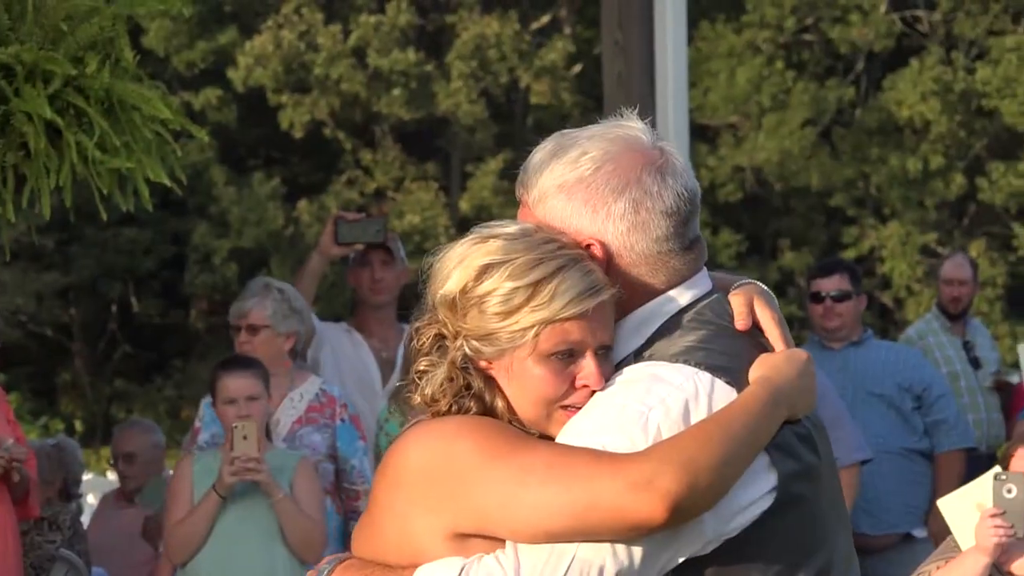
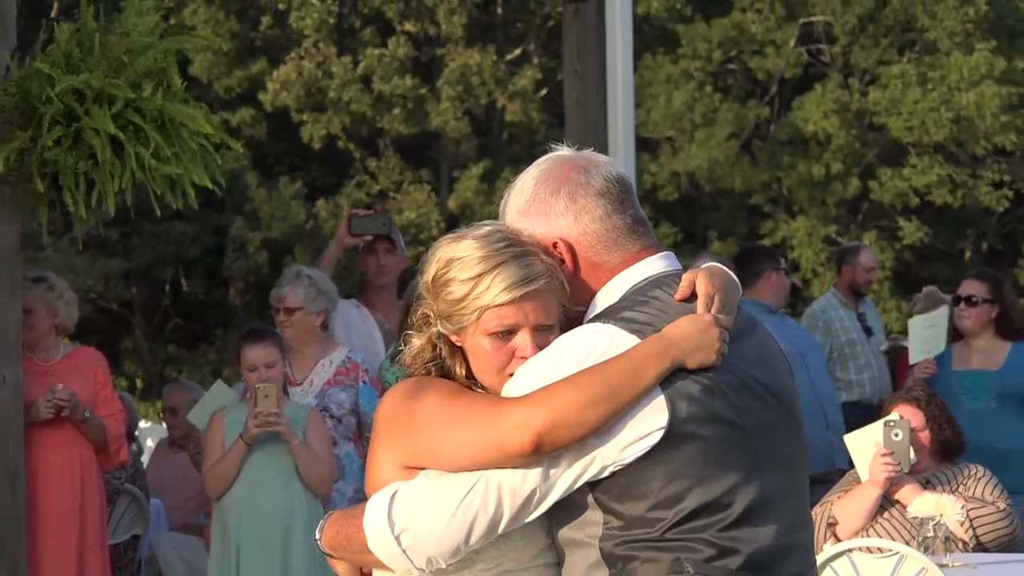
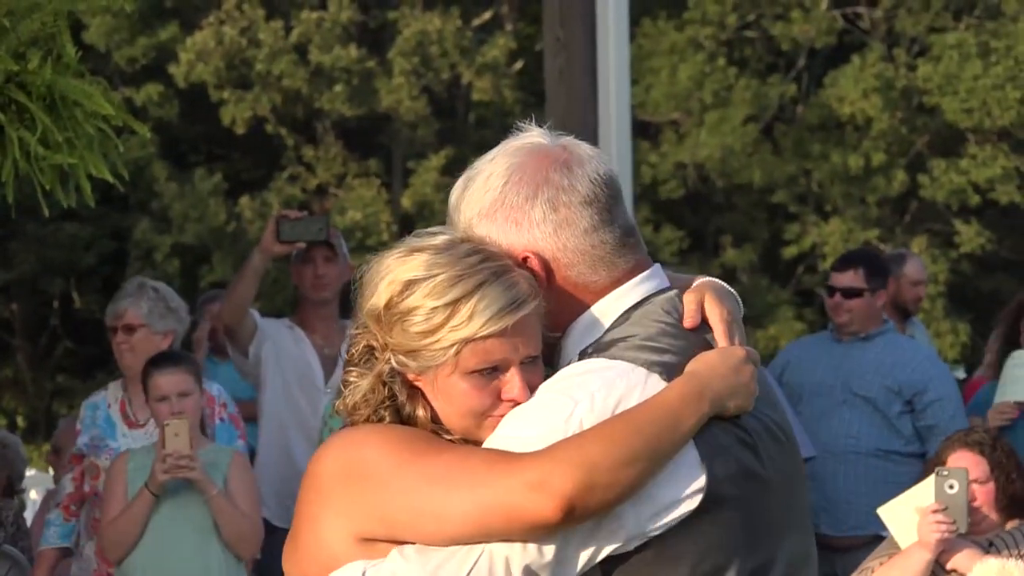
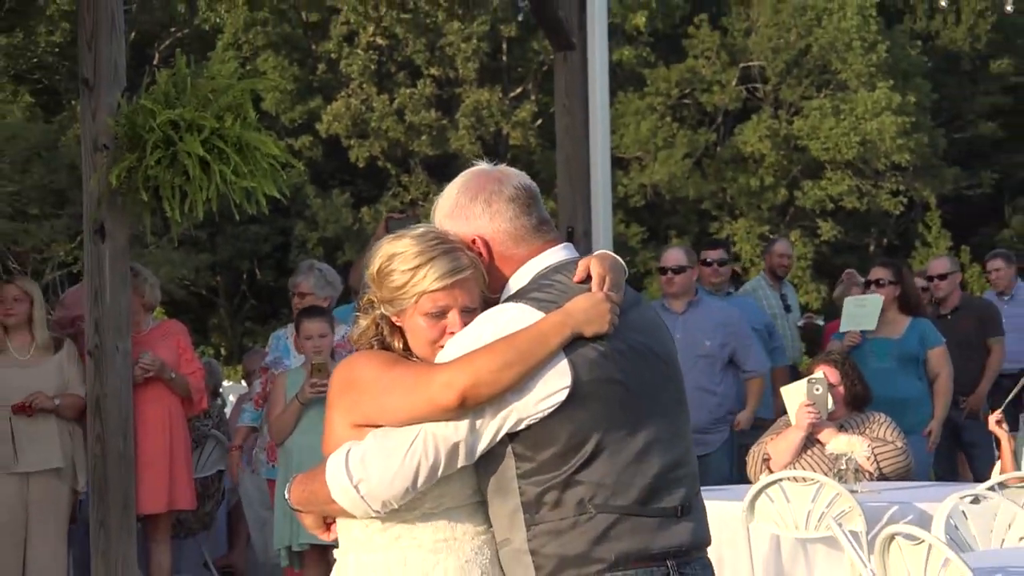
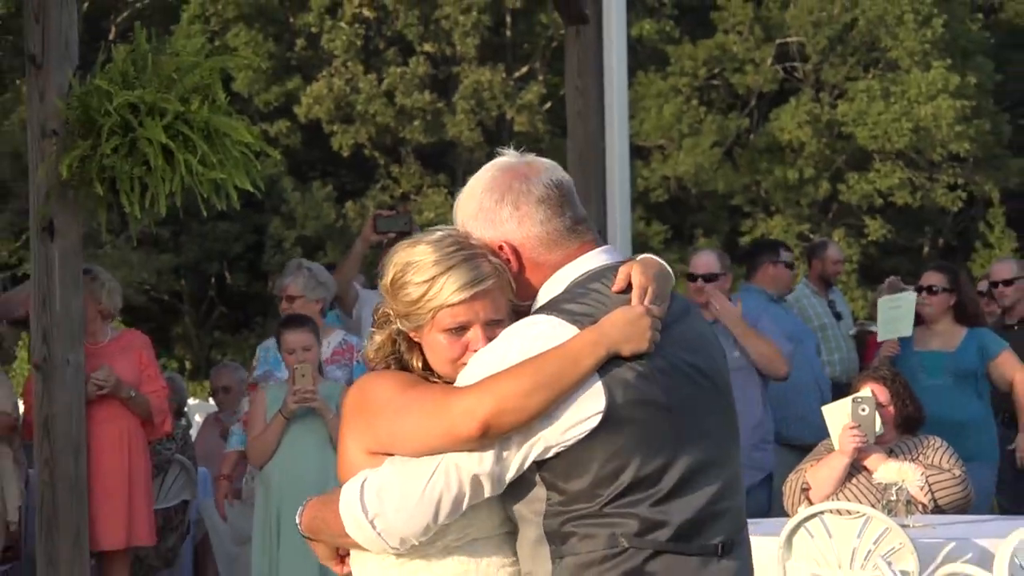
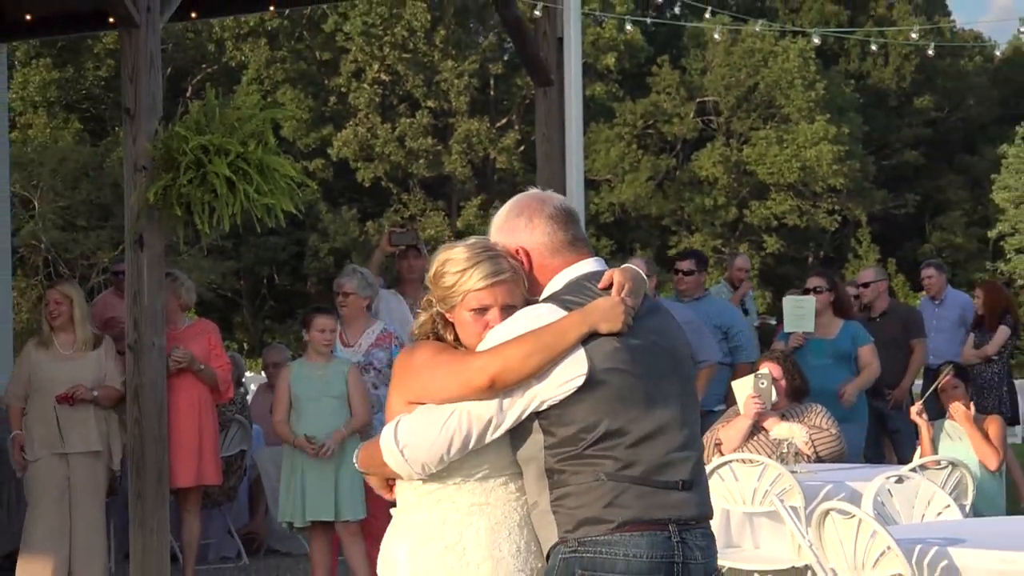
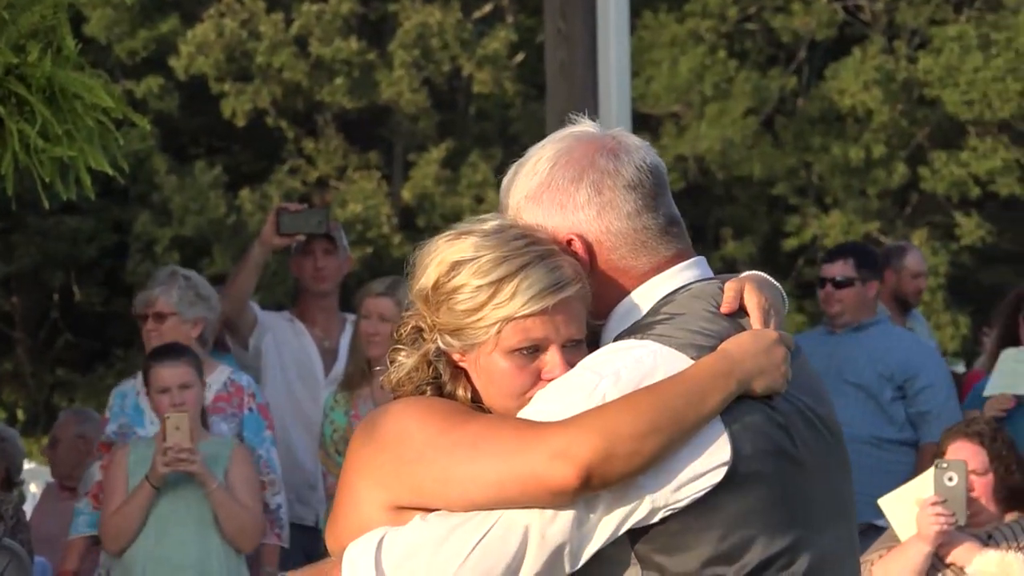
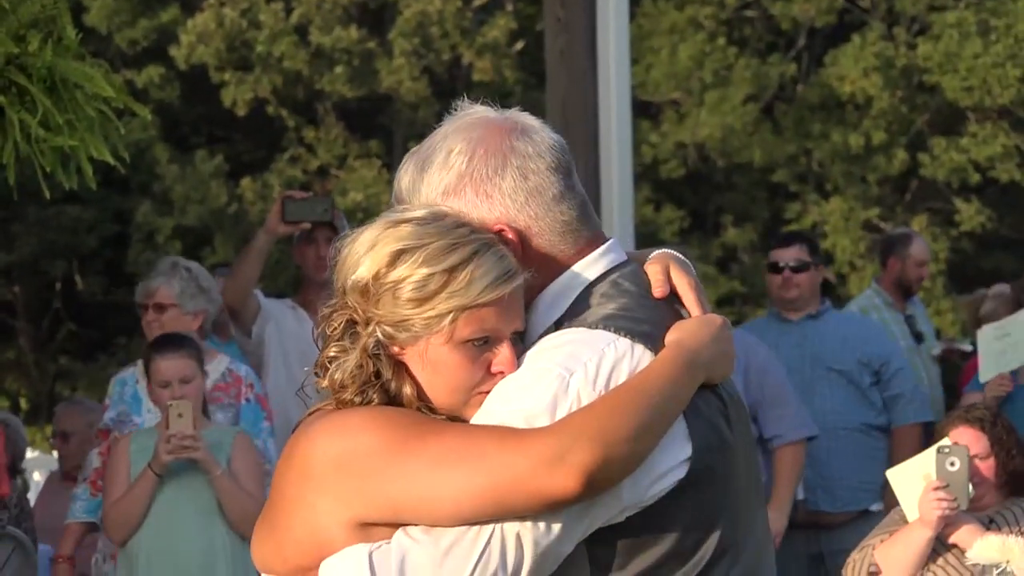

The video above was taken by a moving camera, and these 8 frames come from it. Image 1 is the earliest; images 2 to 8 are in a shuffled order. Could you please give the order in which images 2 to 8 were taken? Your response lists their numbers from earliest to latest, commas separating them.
7, 3, 8, 2, 5, 4, 6
